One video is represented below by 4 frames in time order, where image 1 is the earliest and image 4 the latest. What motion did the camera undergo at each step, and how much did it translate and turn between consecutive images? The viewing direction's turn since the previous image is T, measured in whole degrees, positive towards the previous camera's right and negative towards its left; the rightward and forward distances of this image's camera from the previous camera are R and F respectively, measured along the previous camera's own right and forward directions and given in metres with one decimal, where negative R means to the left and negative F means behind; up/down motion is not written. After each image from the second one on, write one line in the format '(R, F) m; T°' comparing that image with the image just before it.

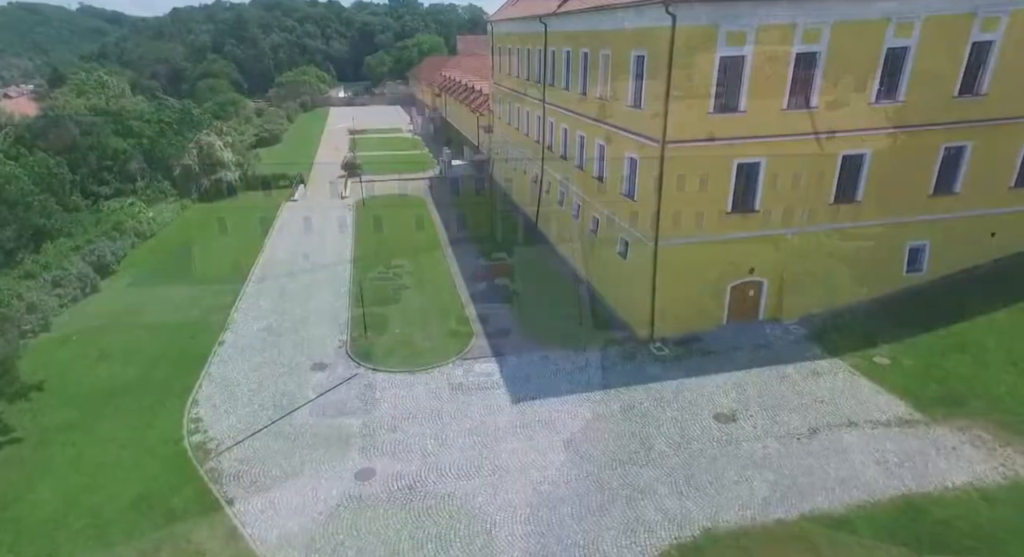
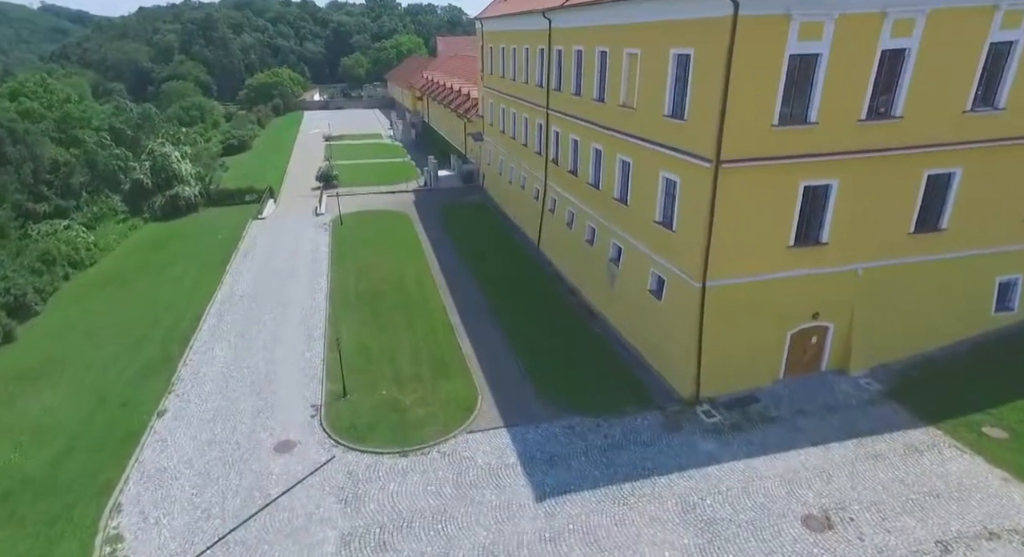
(-0.9, +4.1) m; +2°
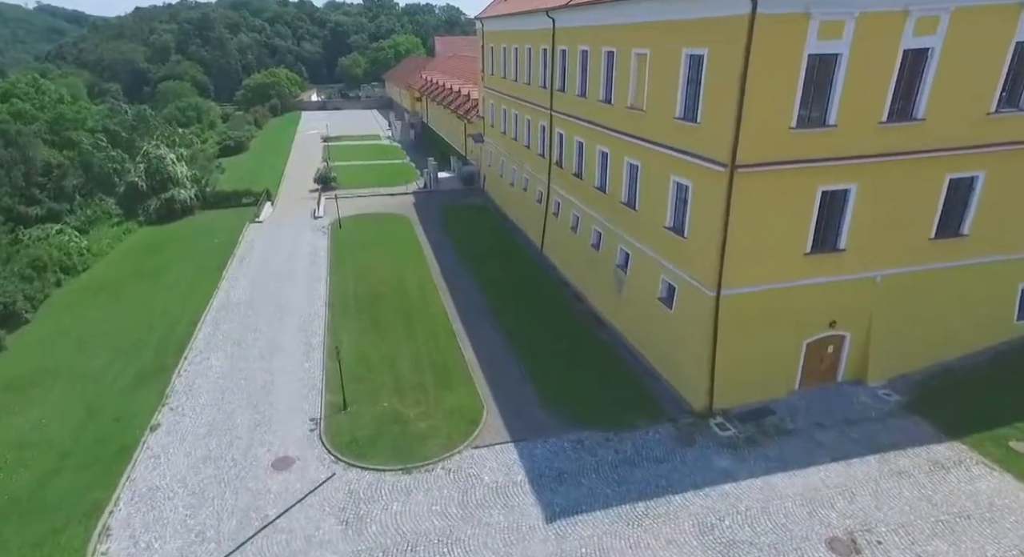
(-0.2, +0.6) m; 0°
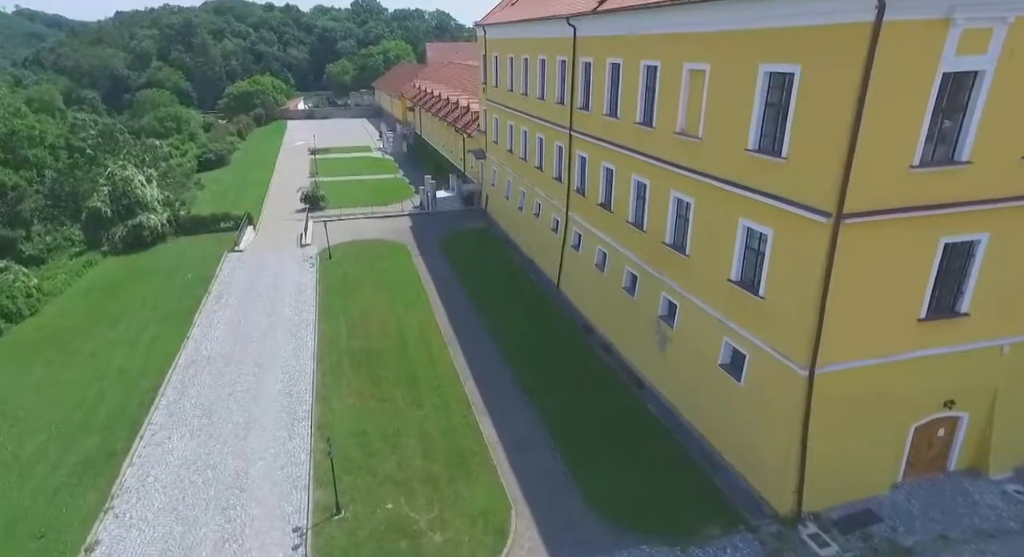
(-1.0, +3.5) m; +1°
